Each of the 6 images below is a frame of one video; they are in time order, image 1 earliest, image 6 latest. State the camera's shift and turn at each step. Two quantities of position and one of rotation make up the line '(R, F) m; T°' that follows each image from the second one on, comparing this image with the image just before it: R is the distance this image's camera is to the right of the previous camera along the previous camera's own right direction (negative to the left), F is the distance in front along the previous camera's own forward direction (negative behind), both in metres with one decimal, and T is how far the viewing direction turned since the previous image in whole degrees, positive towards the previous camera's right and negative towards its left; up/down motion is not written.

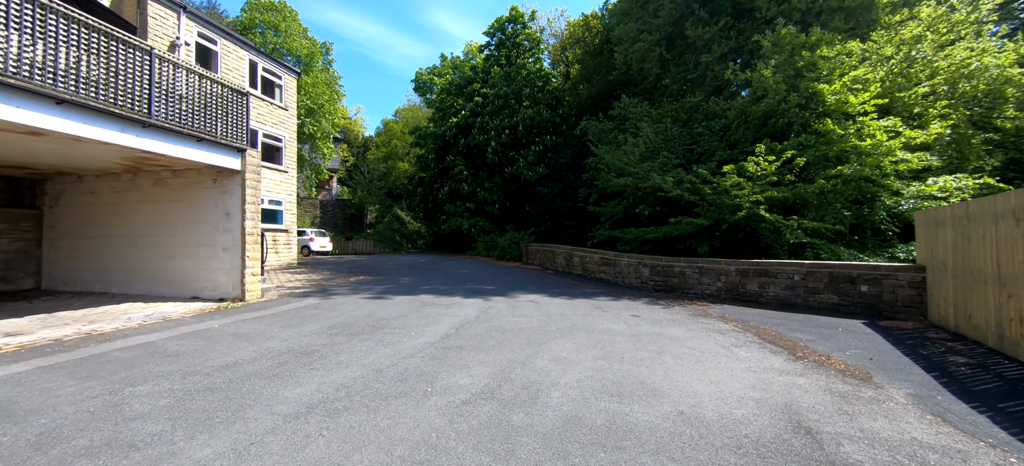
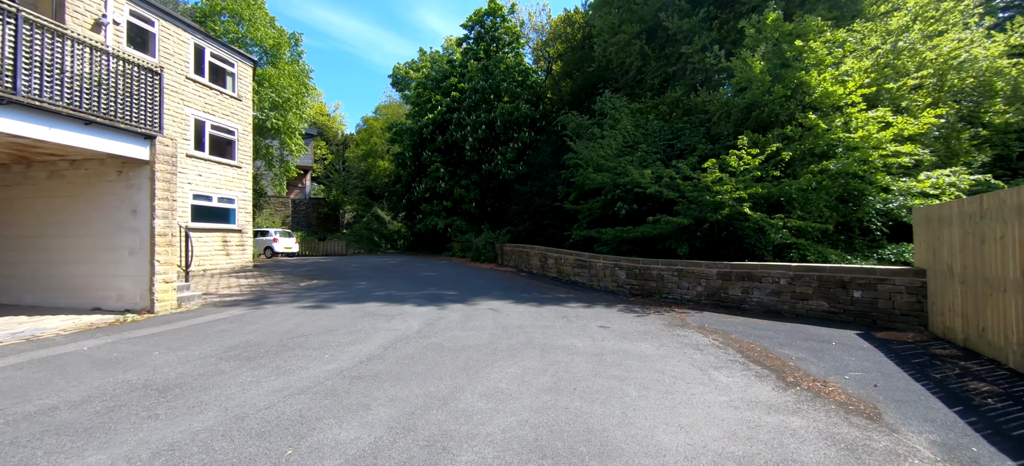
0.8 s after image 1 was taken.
(+0.6, +0.9) m; +2°
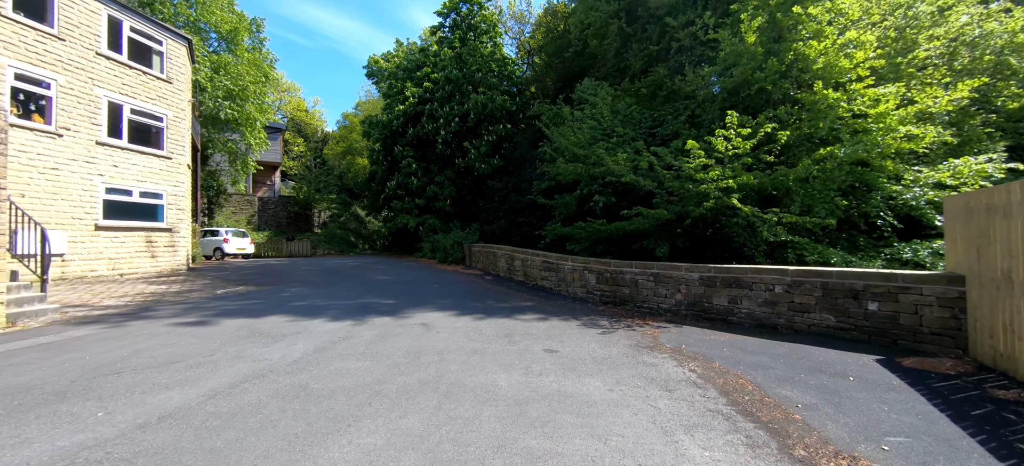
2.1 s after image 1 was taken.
(+0.9, +1.4) m; +1°
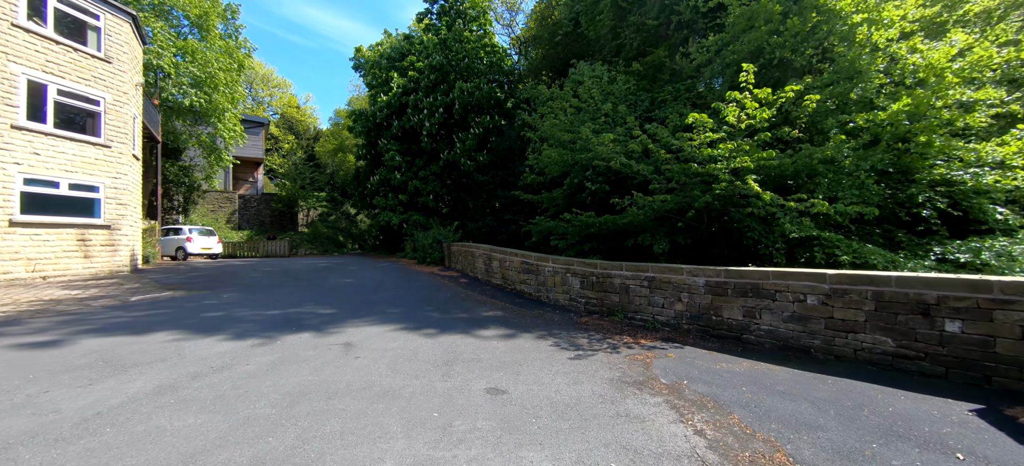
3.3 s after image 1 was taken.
(+0.6, +1.4) m; 0°
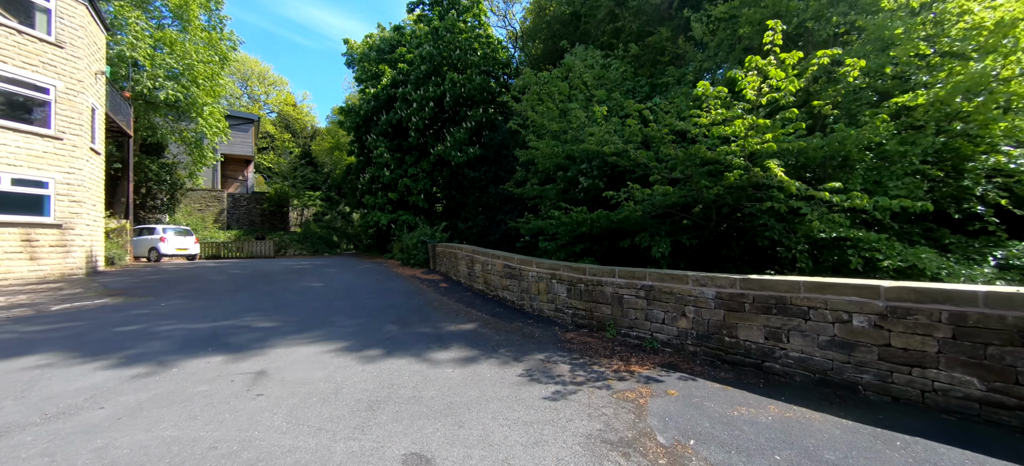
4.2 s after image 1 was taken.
(+0.4, +1.0) m; 0°
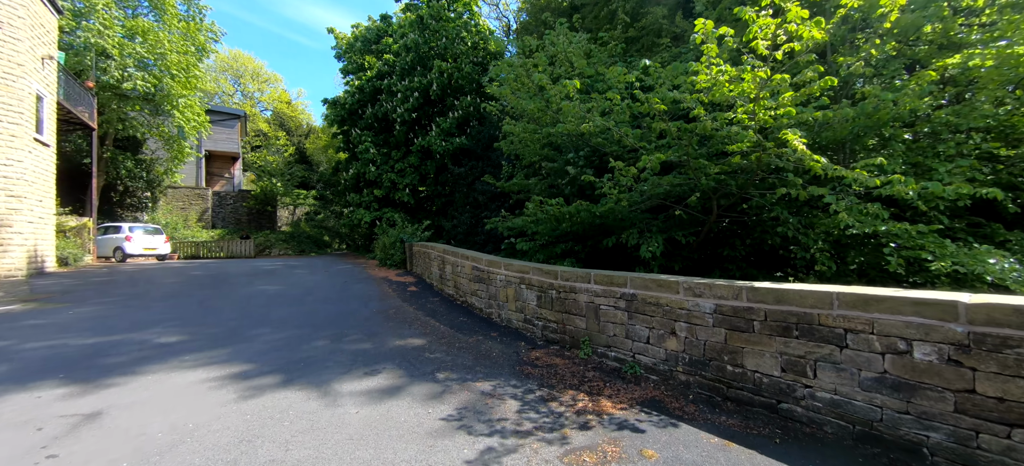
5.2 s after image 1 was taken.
(+0.6, +1.0) m; 0°
